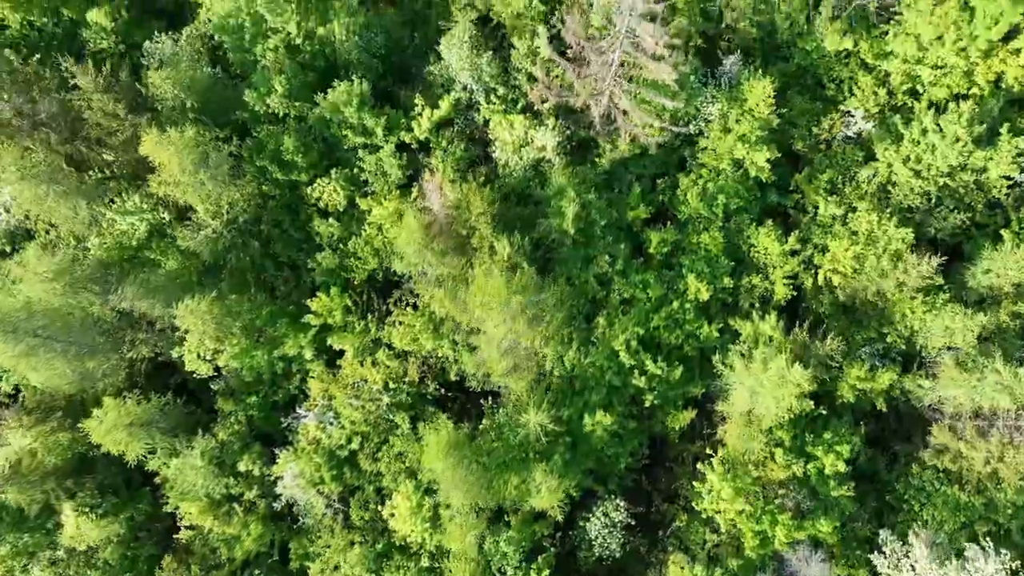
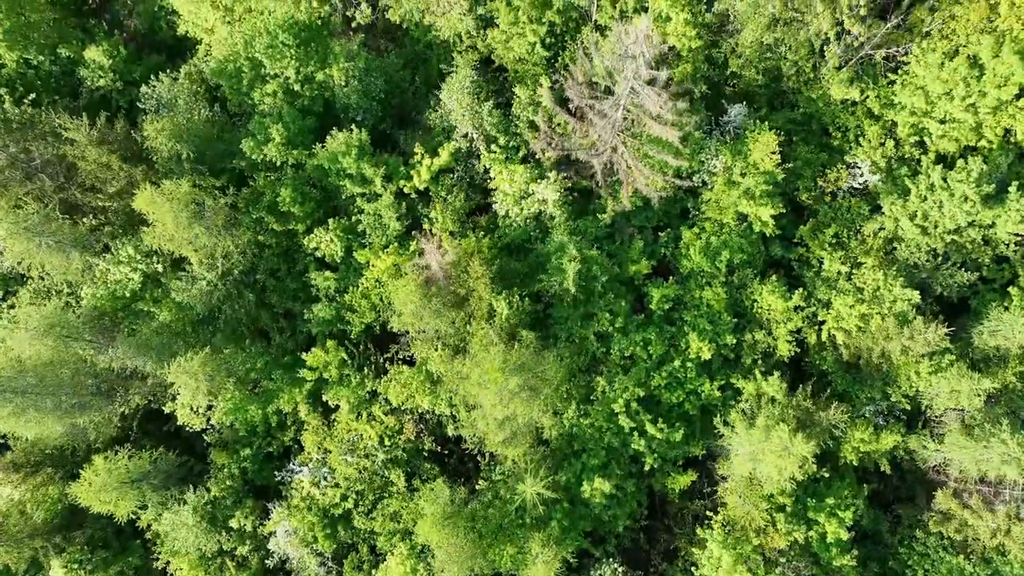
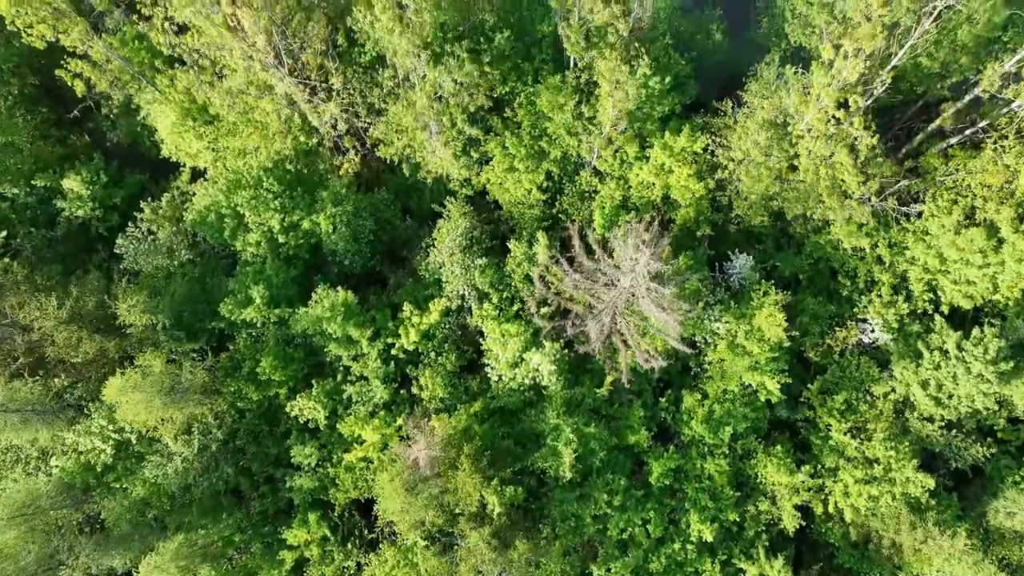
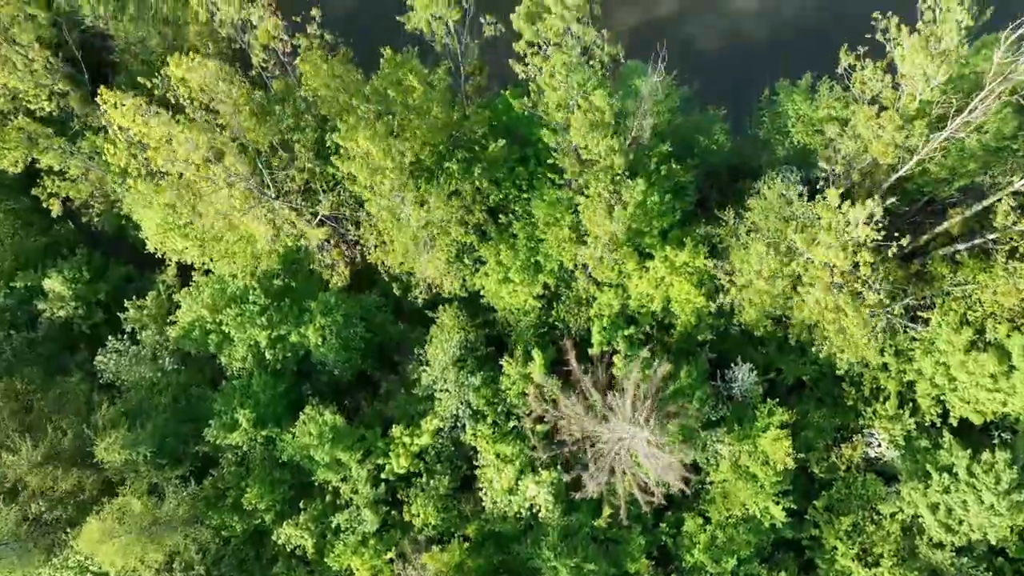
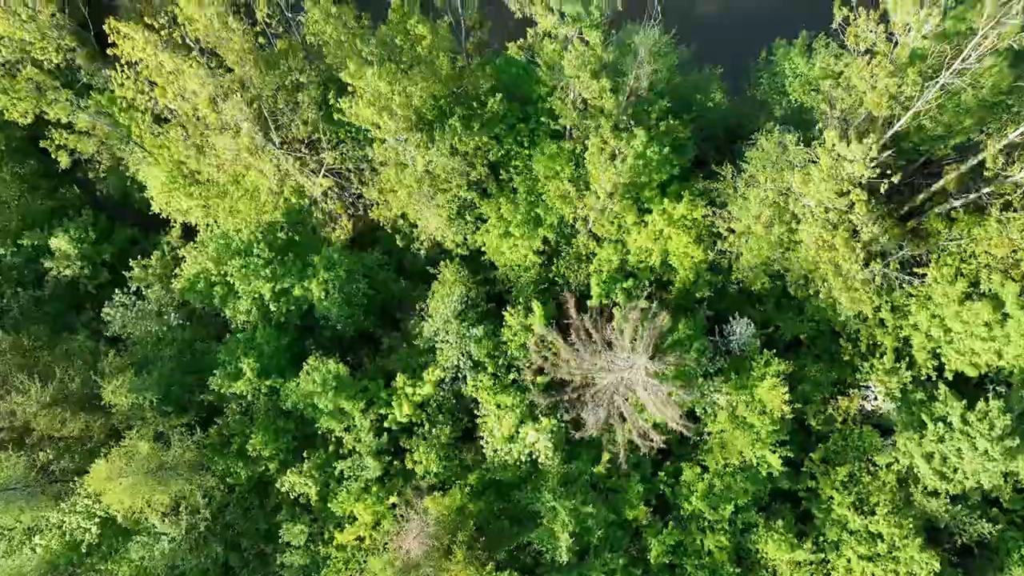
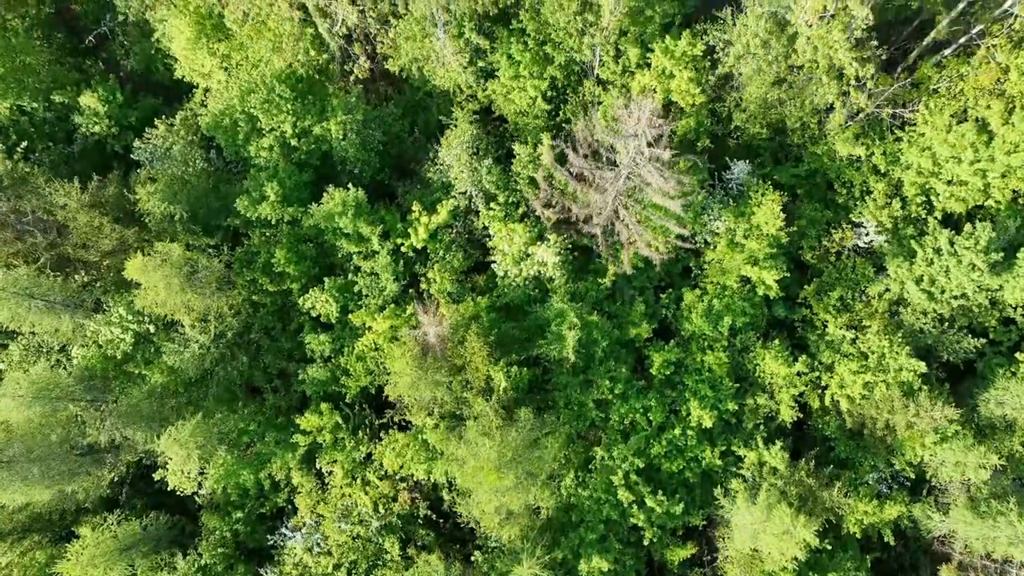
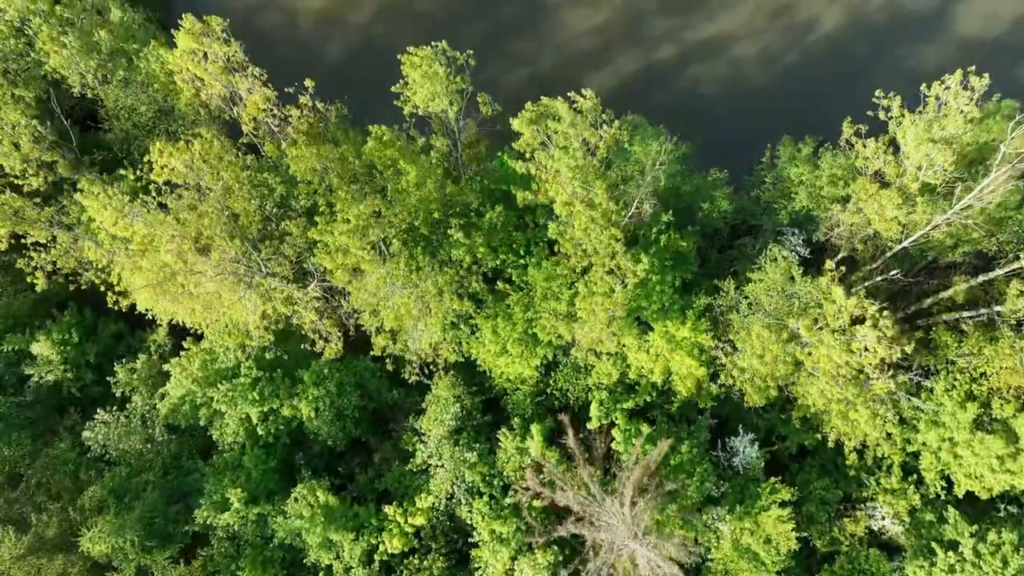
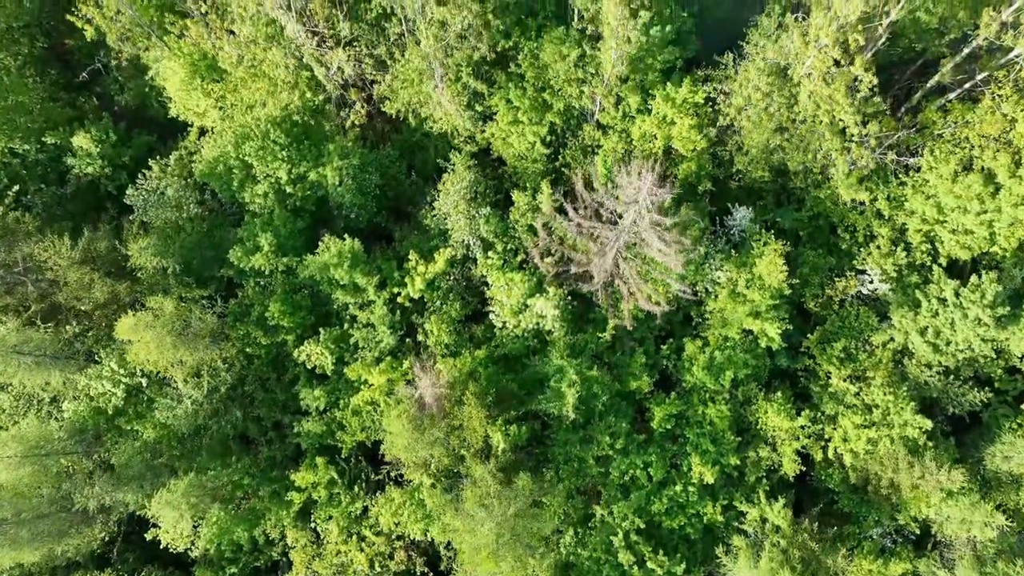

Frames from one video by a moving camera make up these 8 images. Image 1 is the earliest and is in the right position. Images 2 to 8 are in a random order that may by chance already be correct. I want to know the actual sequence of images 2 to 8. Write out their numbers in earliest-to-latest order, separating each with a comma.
2, 6, 8, 3, 5, 4, 7
